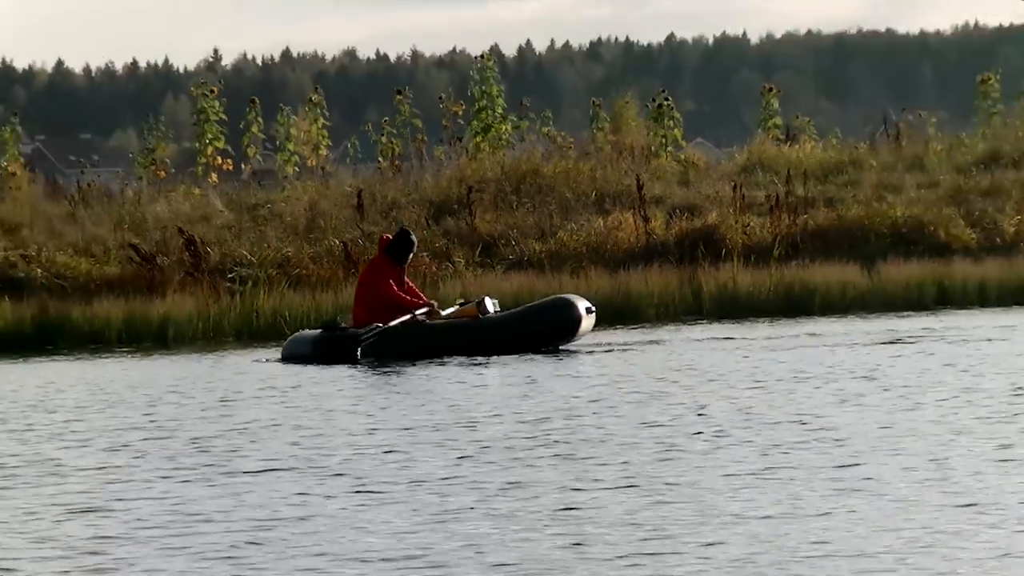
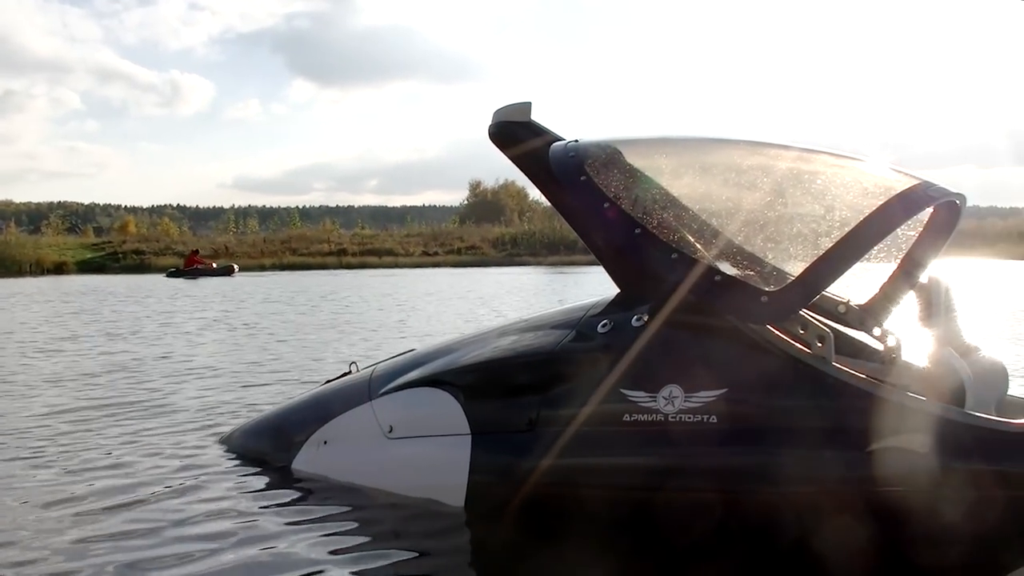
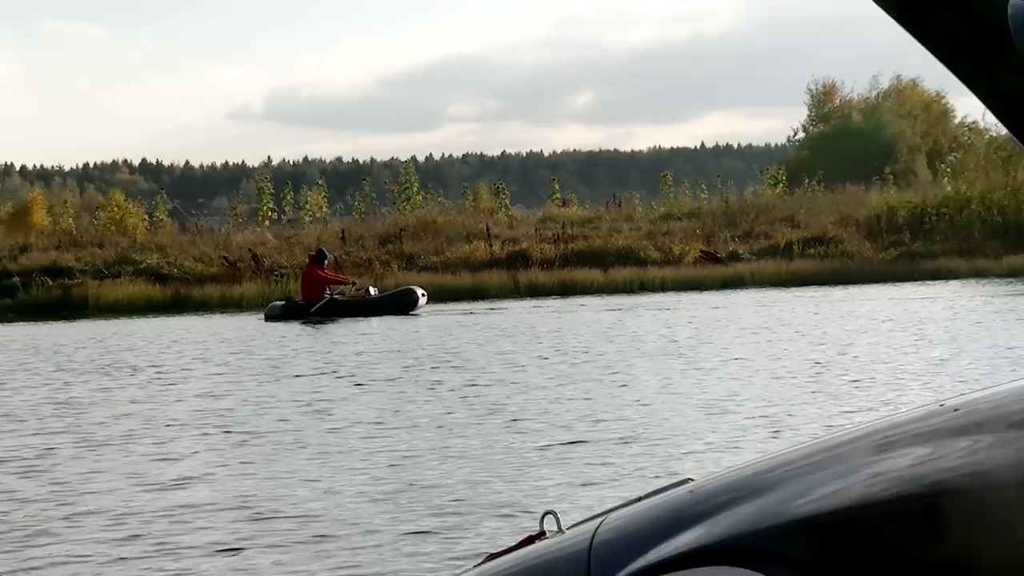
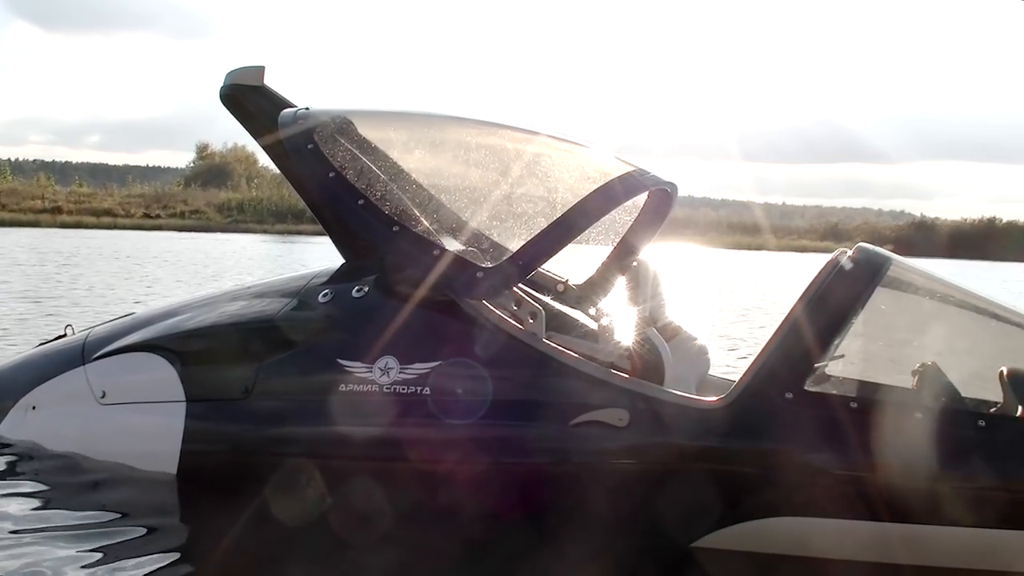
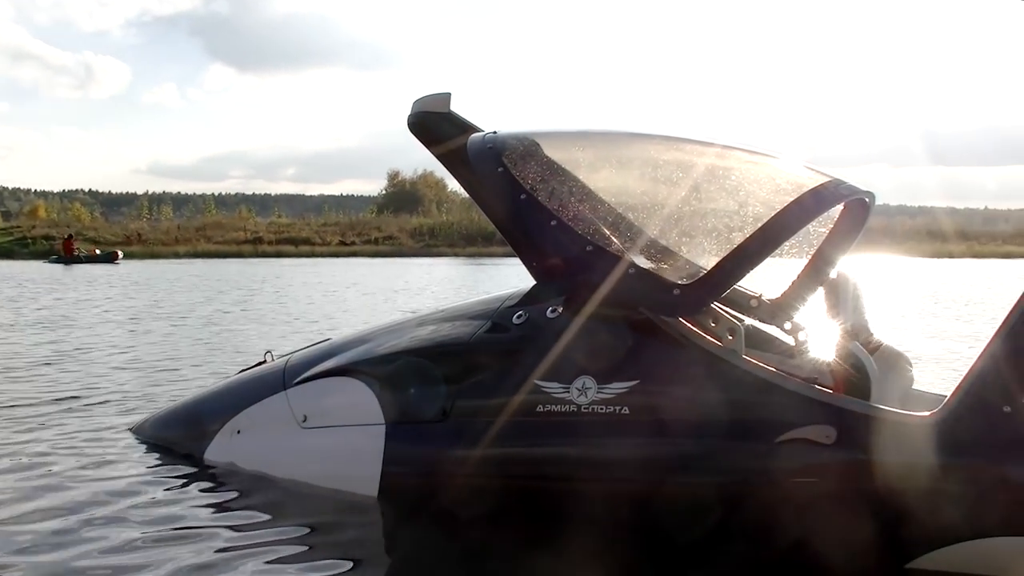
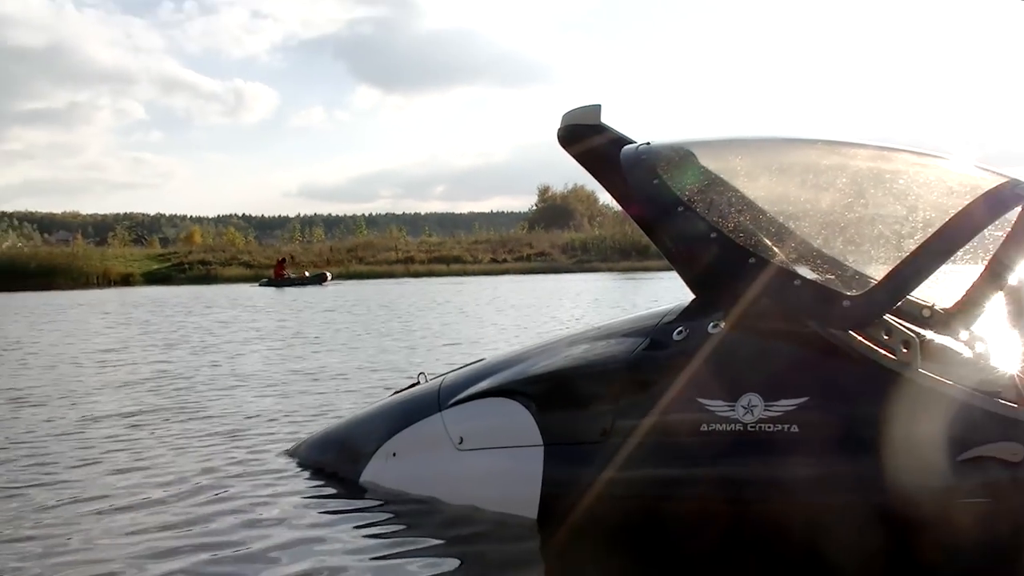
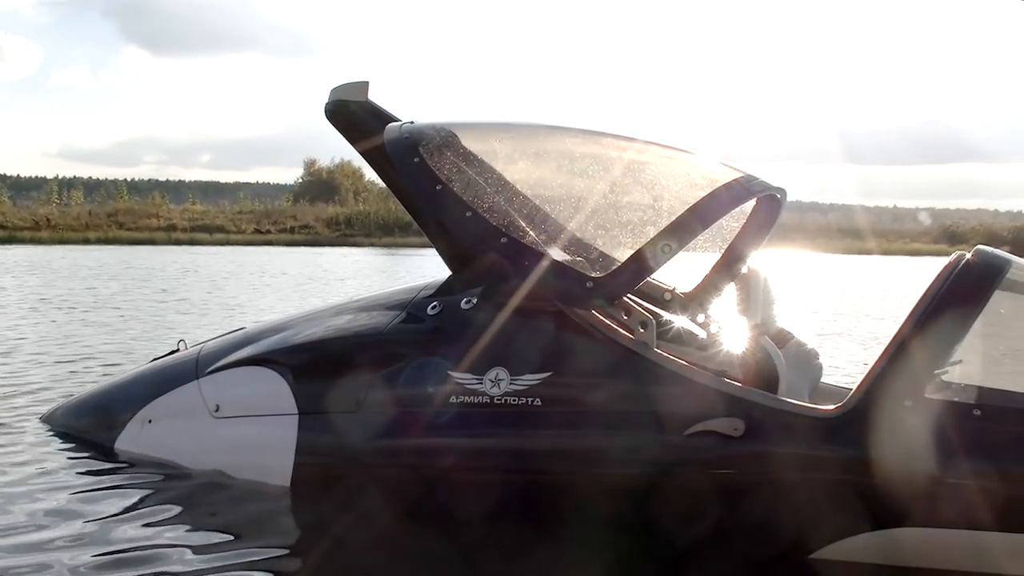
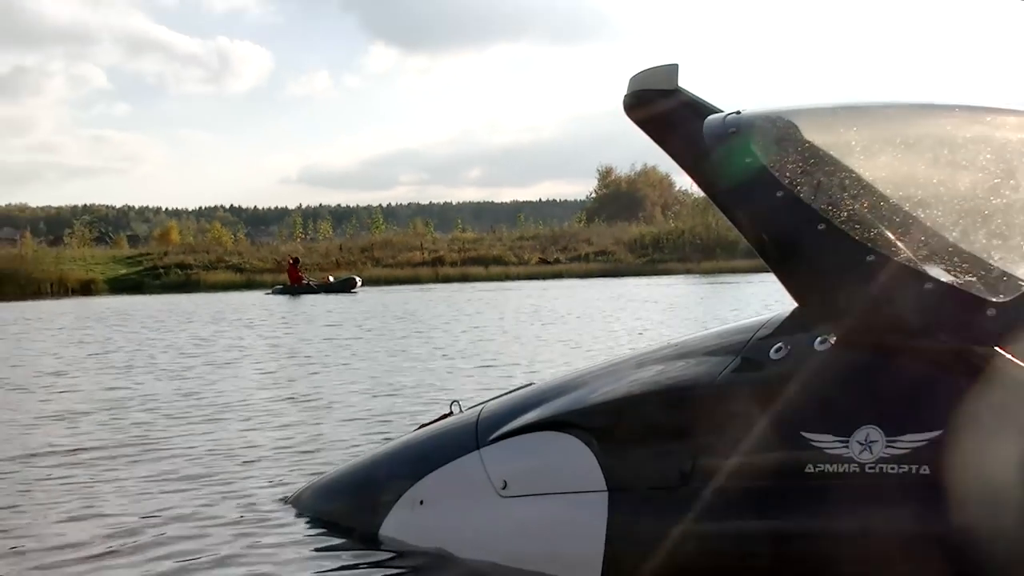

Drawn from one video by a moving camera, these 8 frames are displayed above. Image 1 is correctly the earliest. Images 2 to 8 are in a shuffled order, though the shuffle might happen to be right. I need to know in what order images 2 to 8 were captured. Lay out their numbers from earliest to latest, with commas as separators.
3, 8, 6, 2, 5, 7, 4
